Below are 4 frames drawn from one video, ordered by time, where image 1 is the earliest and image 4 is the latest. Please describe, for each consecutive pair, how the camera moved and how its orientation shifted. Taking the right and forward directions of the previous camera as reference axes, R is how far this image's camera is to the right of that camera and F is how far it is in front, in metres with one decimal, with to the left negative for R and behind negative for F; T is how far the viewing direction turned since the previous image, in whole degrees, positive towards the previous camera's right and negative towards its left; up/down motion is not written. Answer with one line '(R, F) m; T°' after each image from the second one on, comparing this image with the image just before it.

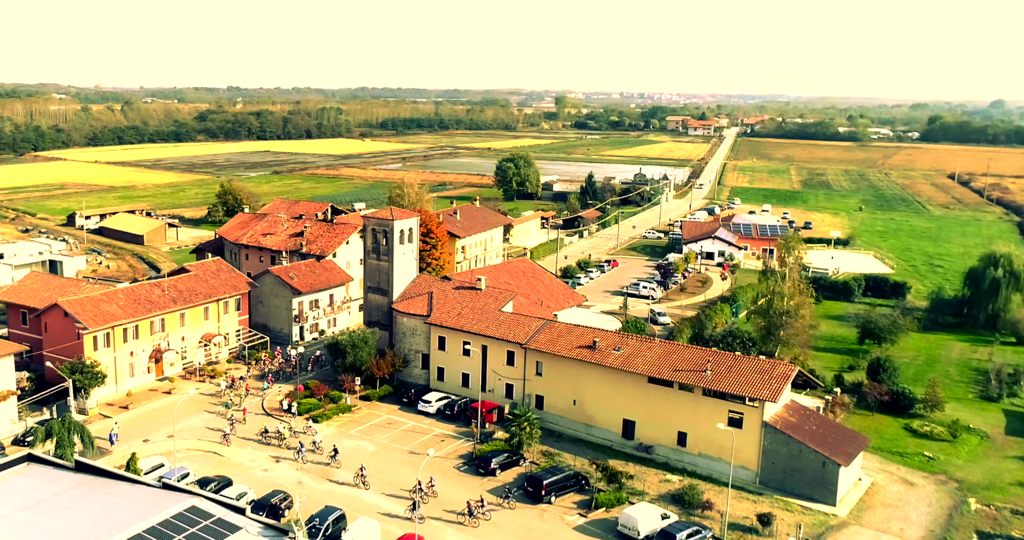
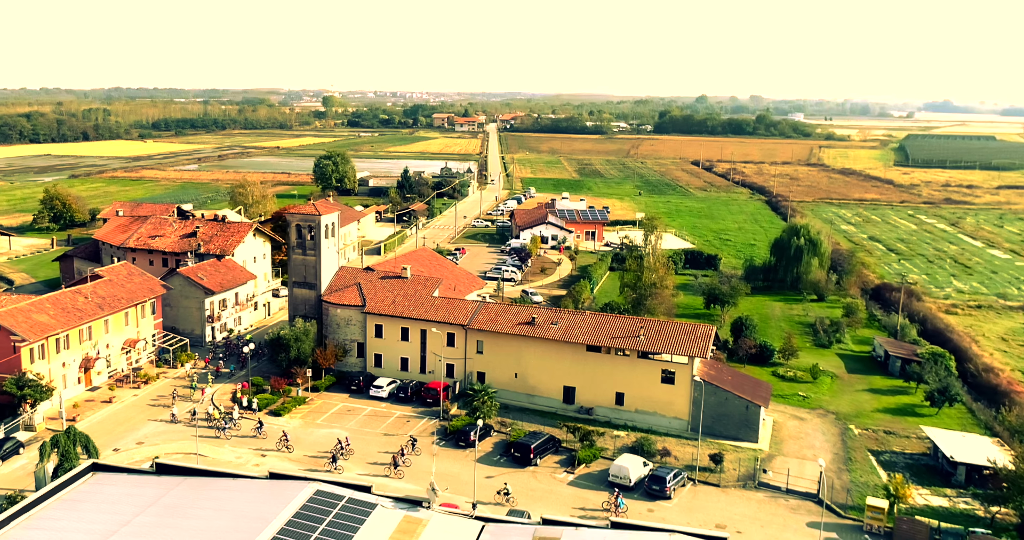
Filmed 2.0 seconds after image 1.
(-8.7, -1.3) m; +17°
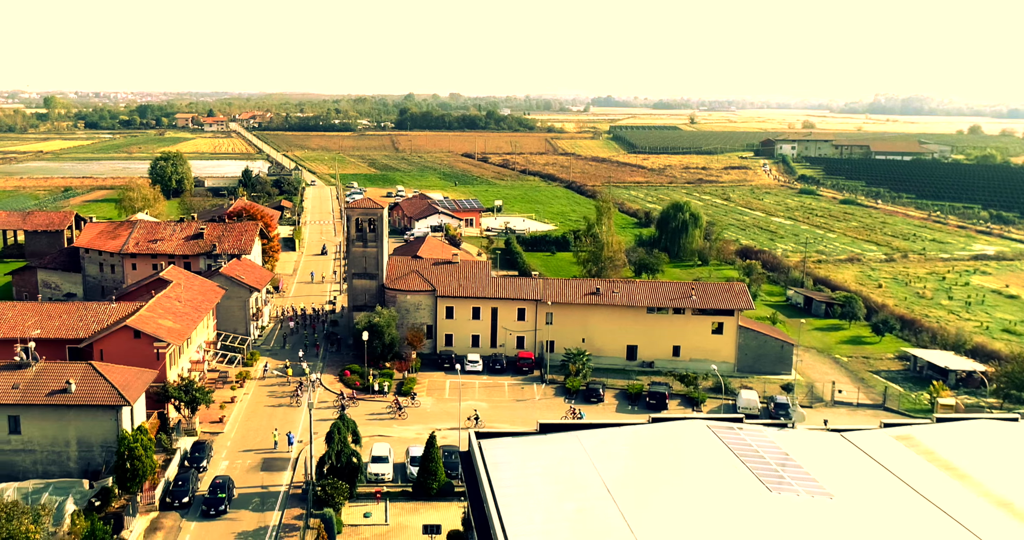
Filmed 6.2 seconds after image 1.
(-16.9, +0.1) m; +20°
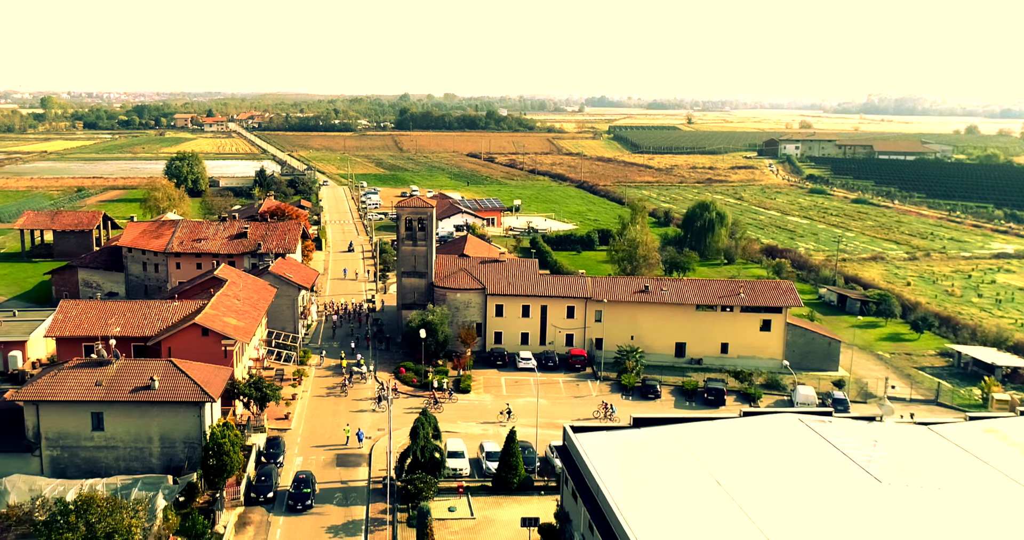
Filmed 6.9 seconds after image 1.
(-2.6, +0.3) m; +1°
